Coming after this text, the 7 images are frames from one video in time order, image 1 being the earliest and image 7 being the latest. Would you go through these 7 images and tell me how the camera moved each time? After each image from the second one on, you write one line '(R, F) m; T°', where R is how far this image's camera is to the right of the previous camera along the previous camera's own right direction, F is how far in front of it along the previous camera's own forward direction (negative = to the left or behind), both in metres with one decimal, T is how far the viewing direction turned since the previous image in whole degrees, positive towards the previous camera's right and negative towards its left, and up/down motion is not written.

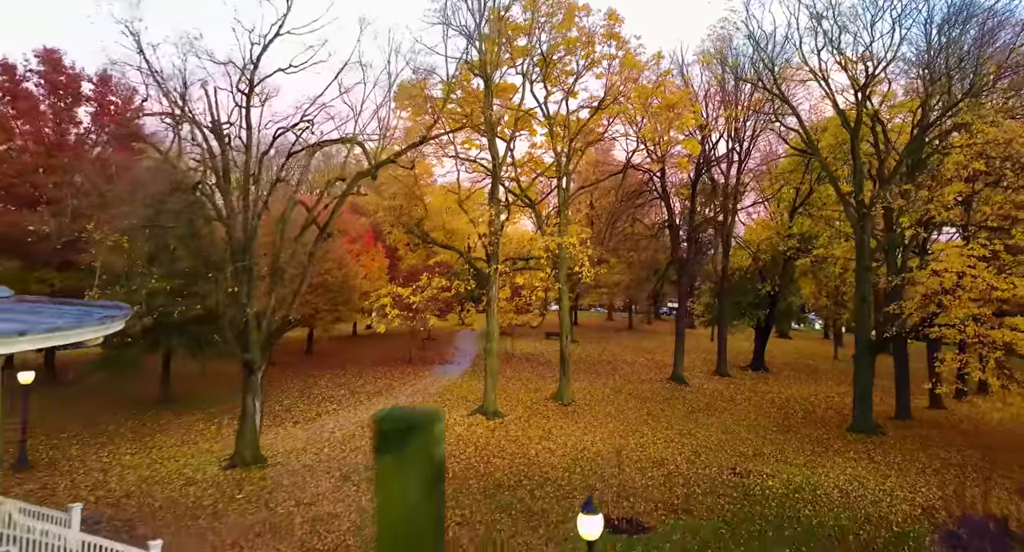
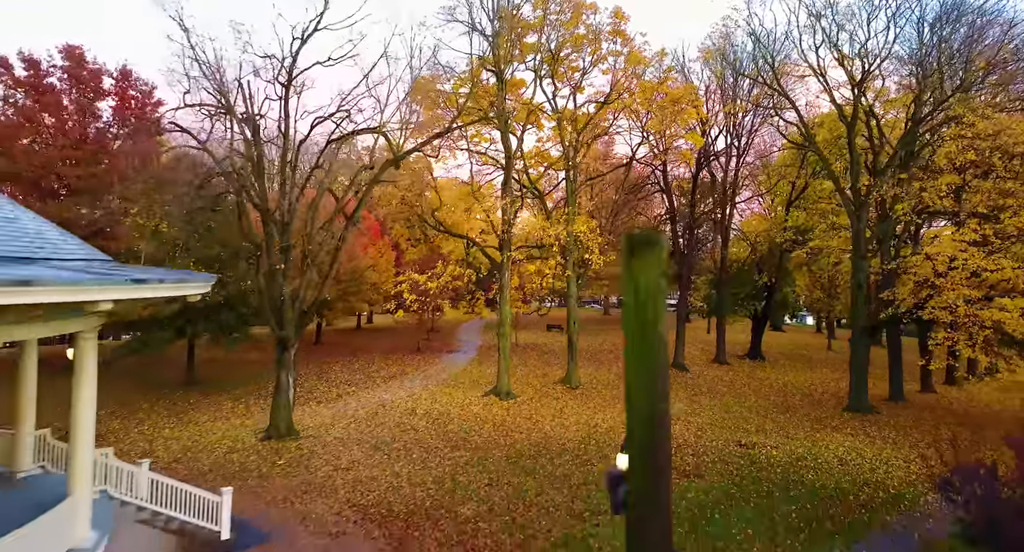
(-0.6, -0.9) m; +1°
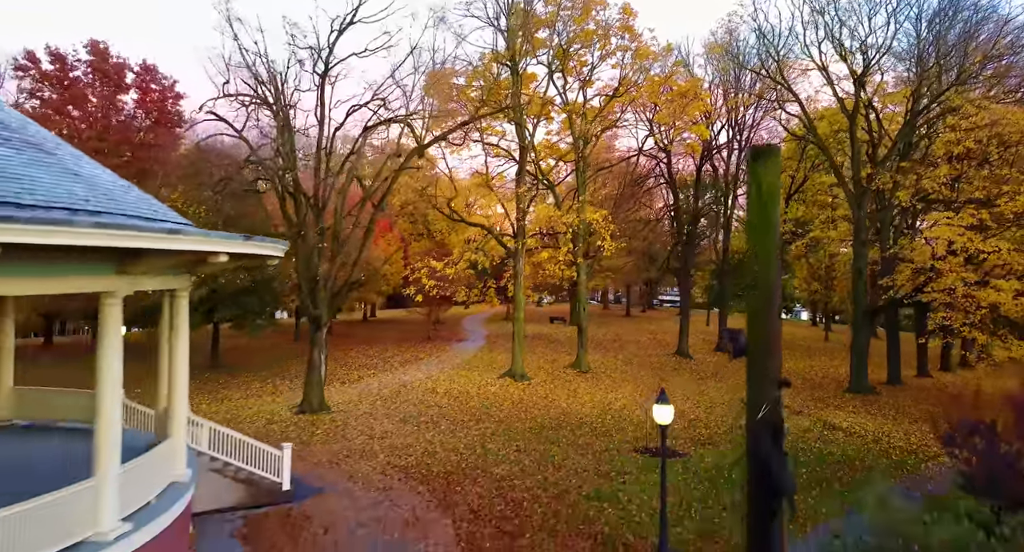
(-0.7, -0.8) m; 0°
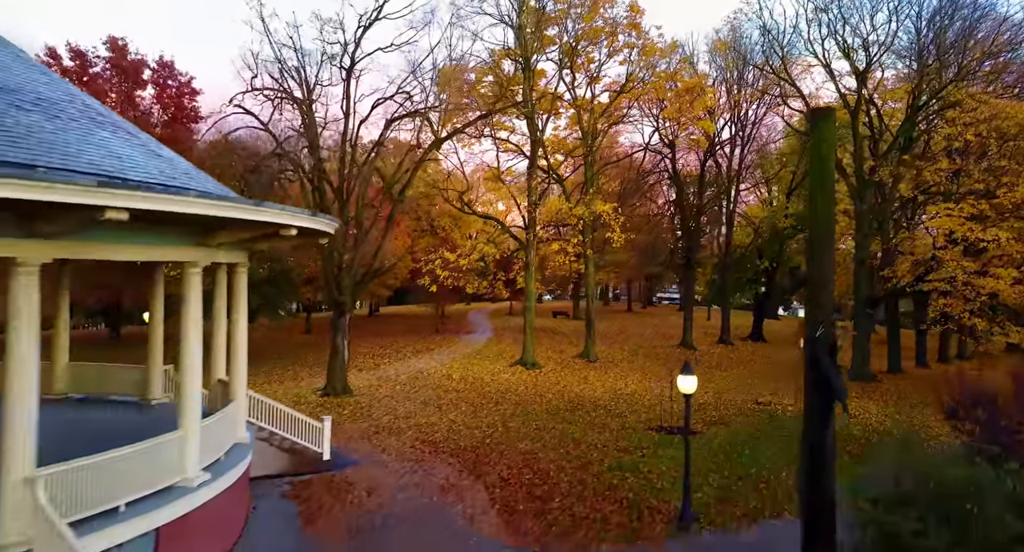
(-0.5, -0.6) m; 0°
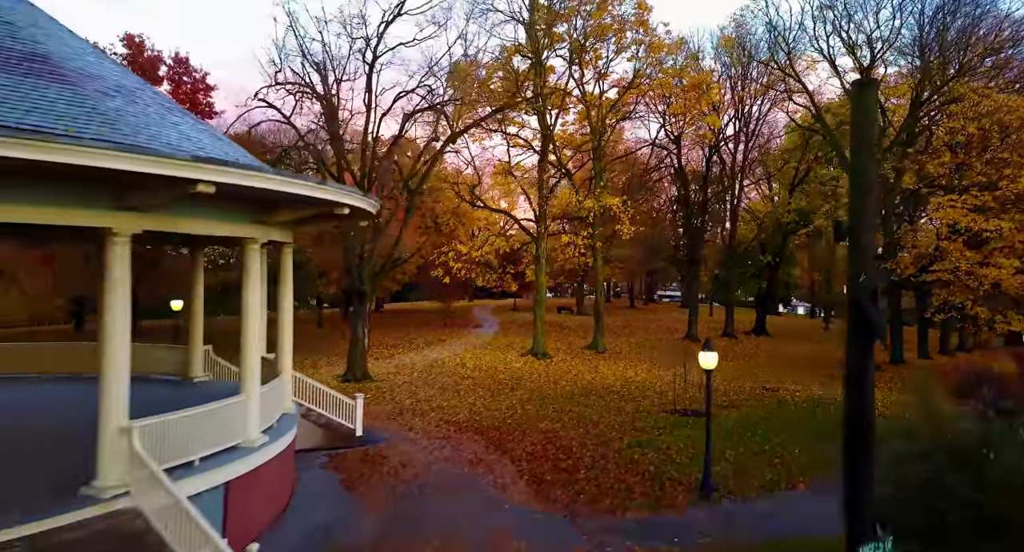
(-0.4, -0.4) m; 0°
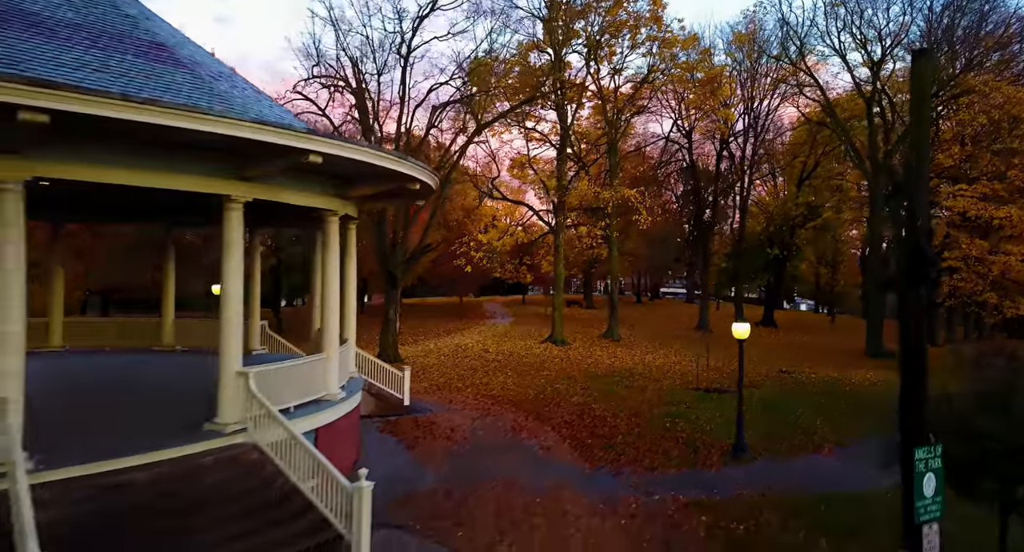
(-0.7, -0.6) m; 0°
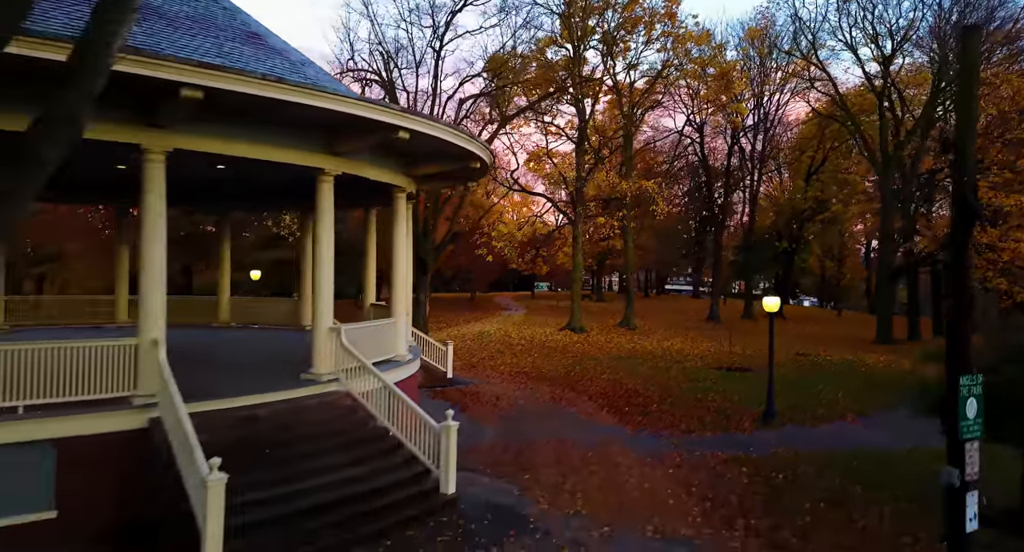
(-0.7, -0.6) m; 0°
